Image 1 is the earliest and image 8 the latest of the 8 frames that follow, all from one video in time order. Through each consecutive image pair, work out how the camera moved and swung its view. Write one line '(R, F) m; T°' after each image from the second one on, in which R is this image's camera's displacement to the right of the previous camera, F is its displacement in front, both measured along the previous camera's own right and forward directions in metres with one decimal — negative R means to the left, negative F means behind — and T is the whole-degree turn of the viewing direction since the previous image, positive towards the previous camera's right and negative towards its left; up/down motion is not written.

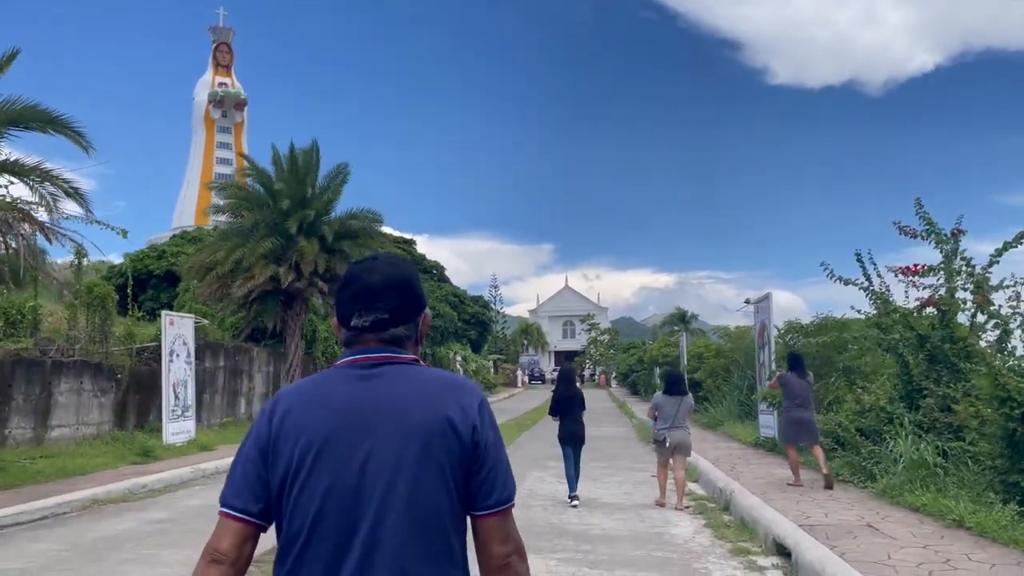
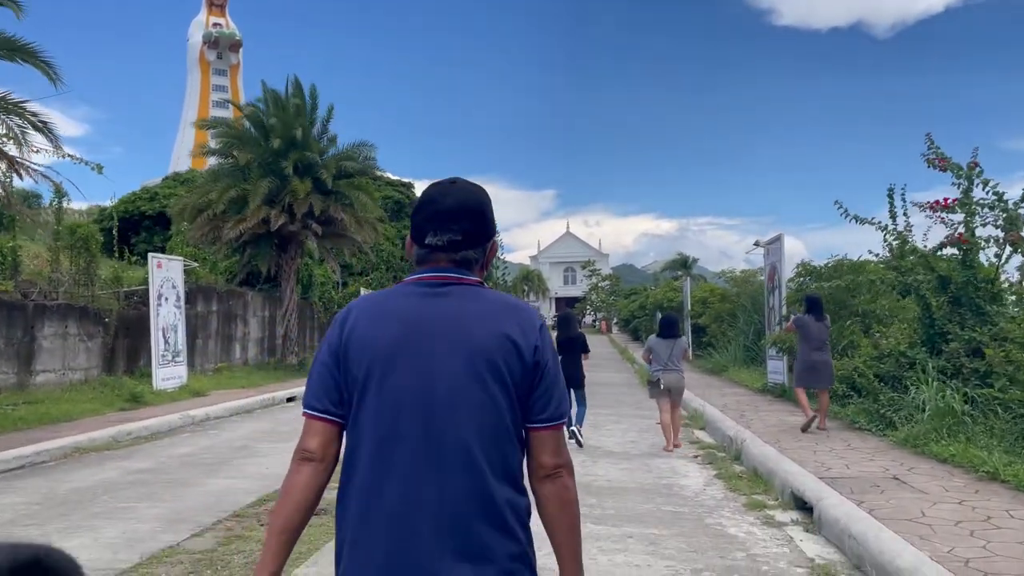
(0.0, +0.7) m; 0°
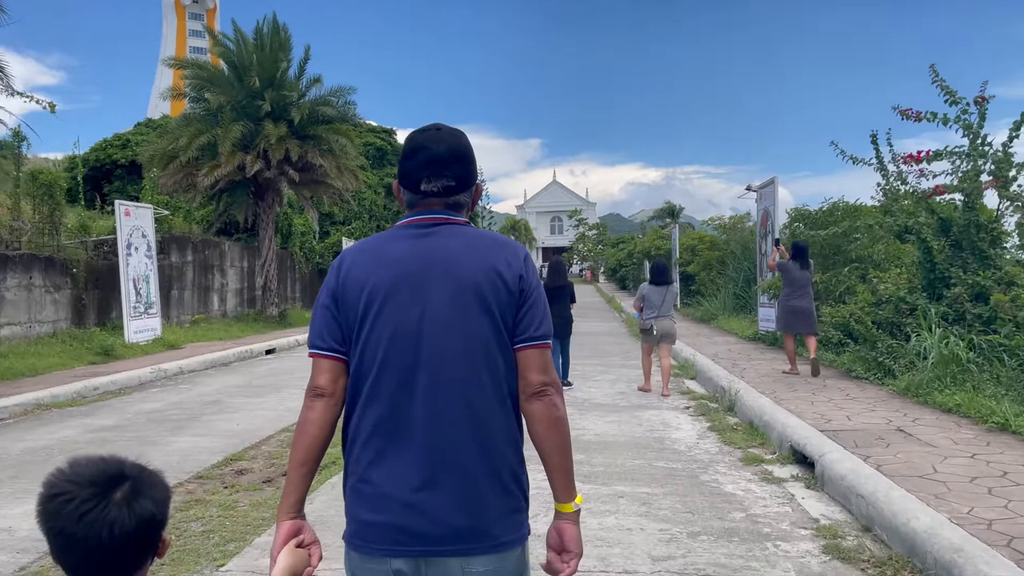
(0.0, +0.6) m; +1°
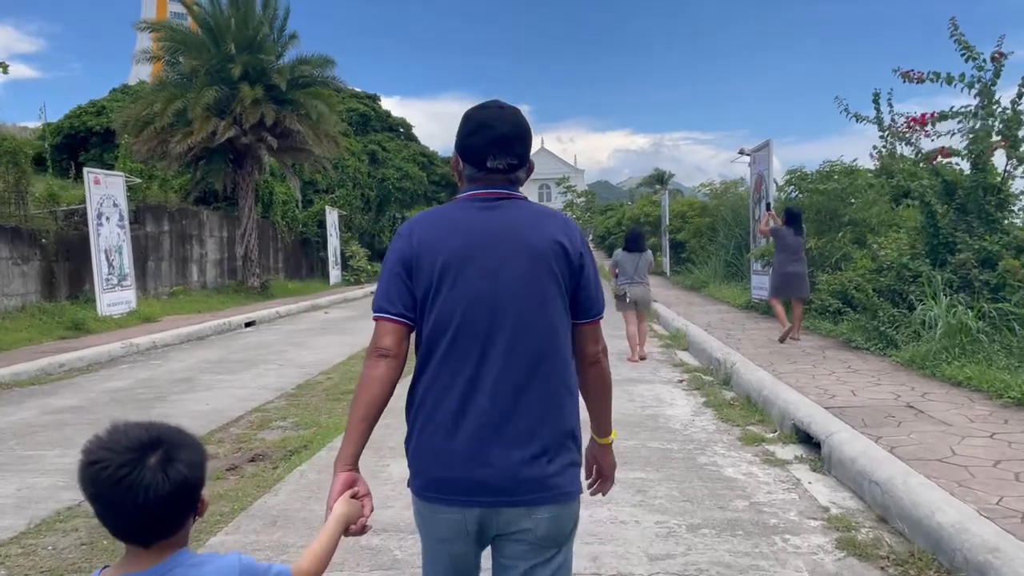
(0.0, +0.5) m; +1°
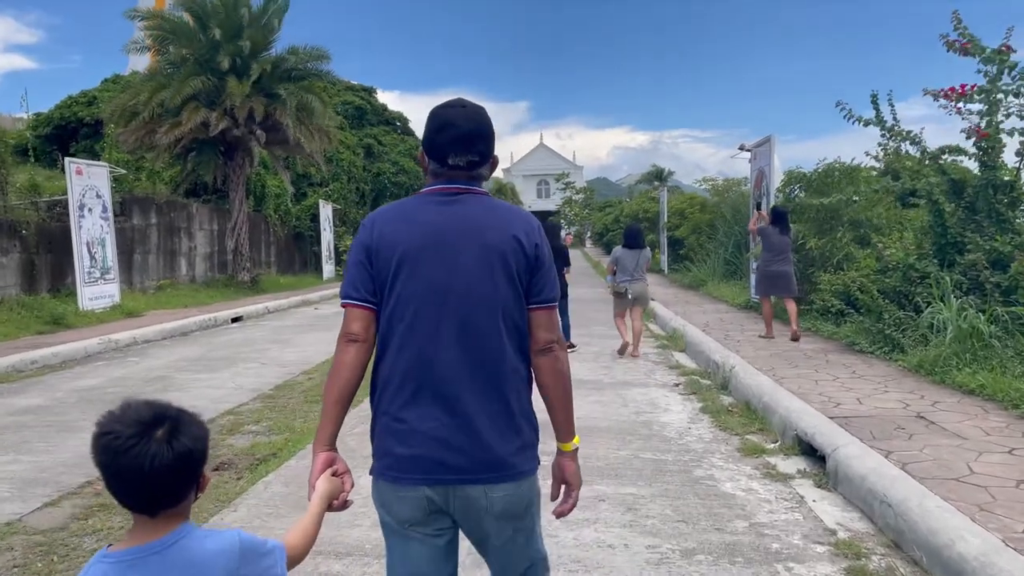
(+0.1, +0.4) m; 0°
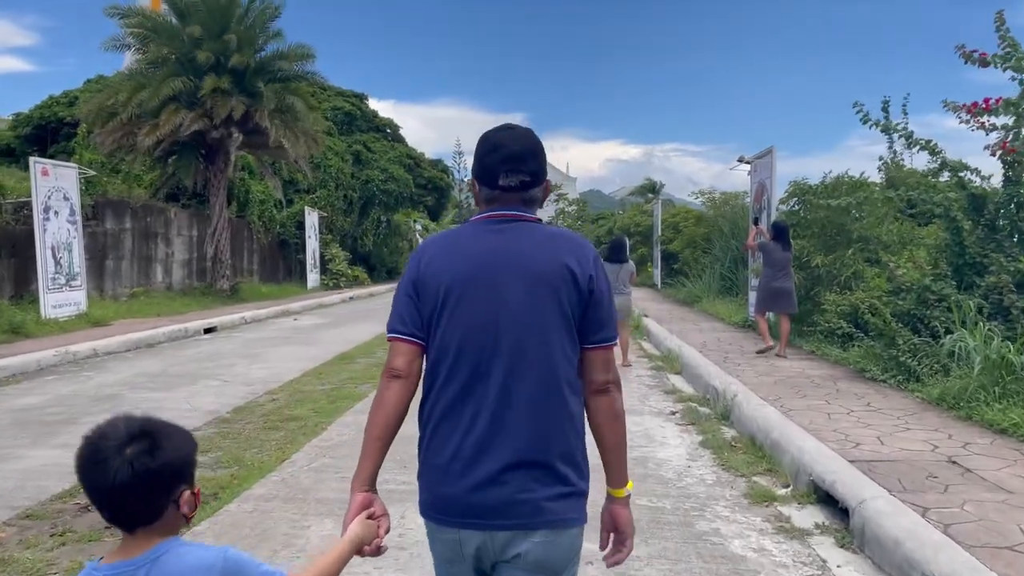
(+0.1, +0.8) m; +1°
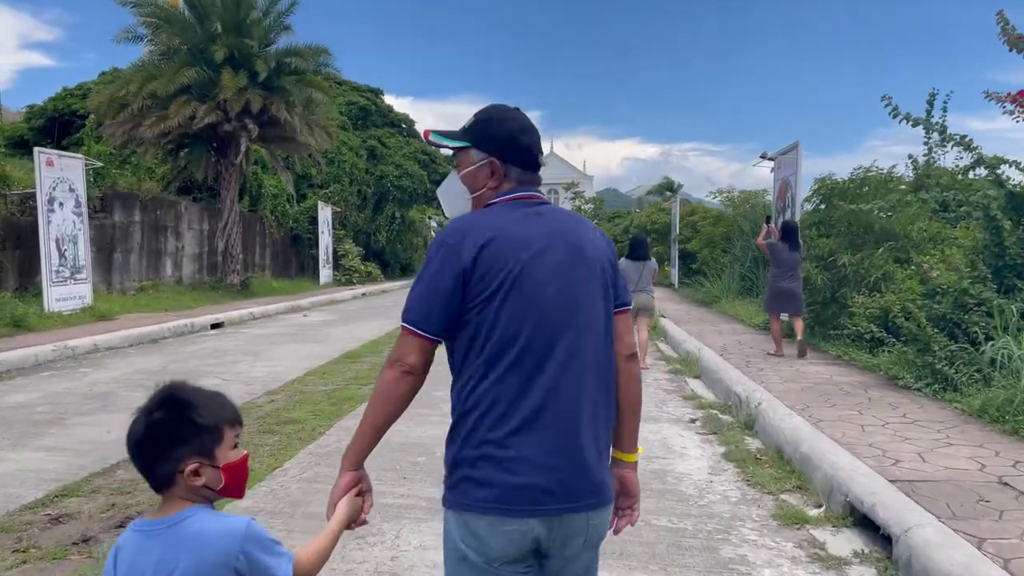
(0.0, +0.5) m; -1°
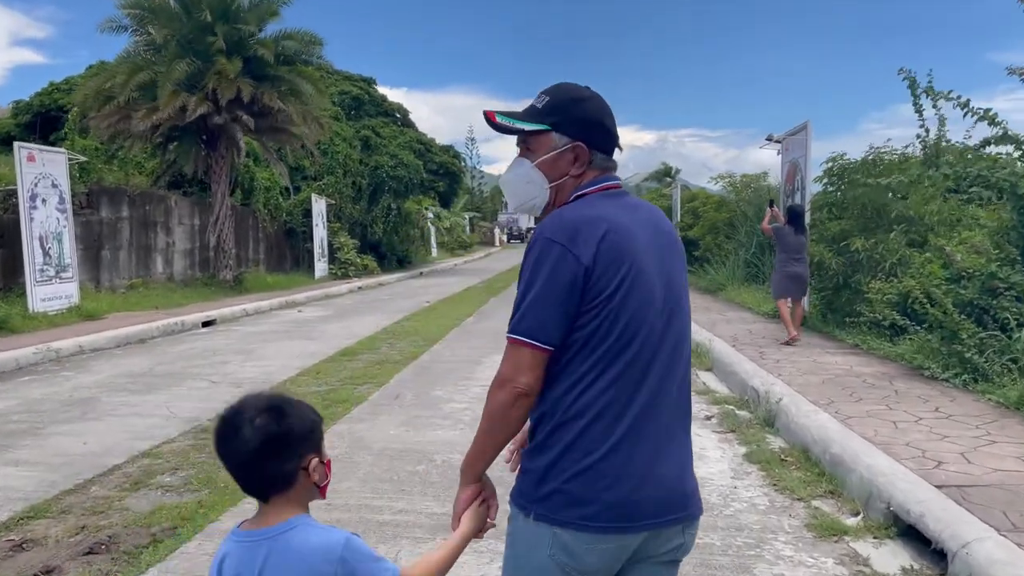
(0.0, +0.5) m; 0°
